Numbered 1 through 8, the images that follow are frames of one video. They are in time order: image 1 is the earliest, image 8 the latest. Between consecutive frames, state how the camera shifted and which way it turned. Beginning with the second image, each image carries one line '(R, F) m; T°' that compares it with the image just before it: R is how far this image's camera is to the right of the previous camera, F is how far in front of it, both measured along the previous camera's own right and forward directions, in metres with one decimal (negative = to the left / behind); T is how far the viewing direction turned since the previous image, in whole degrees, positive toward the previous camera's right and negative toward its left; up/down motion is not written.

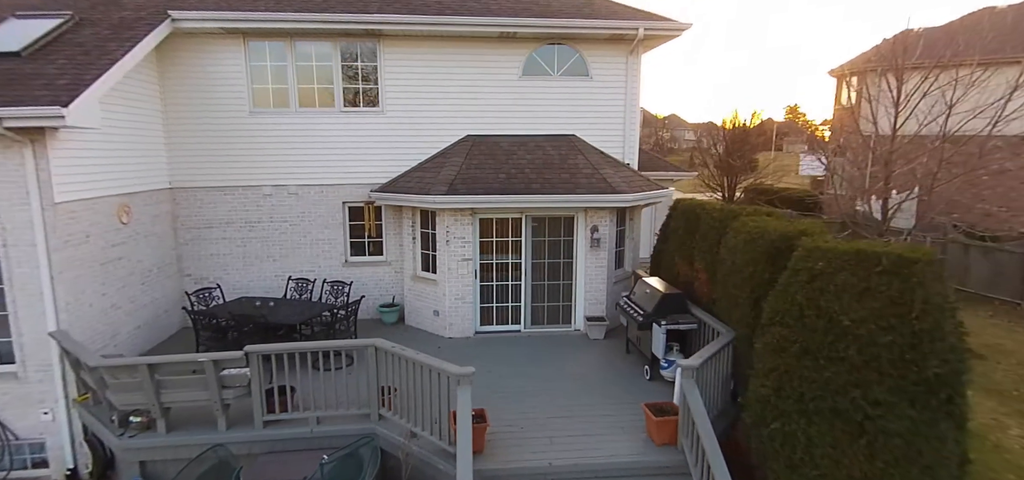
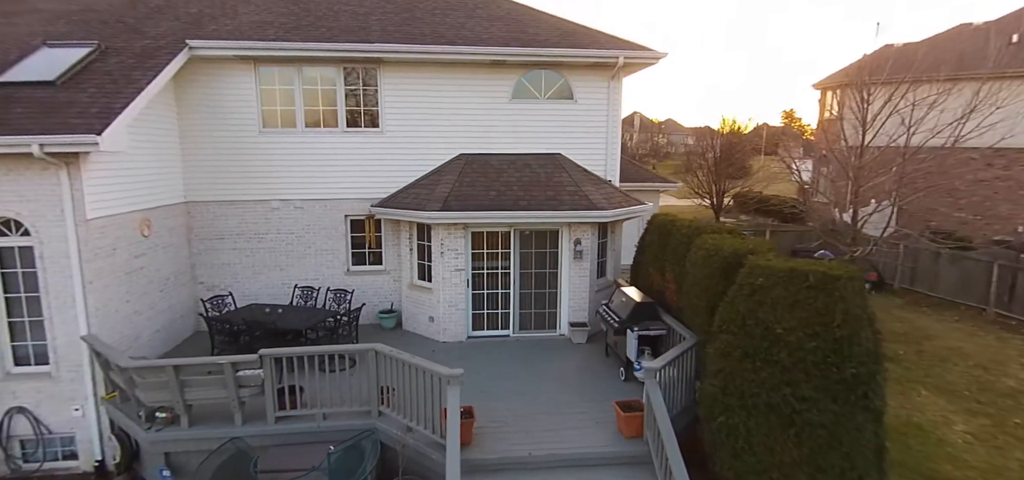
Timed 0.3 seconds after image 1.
(+0.1, -0.6) m; 0°
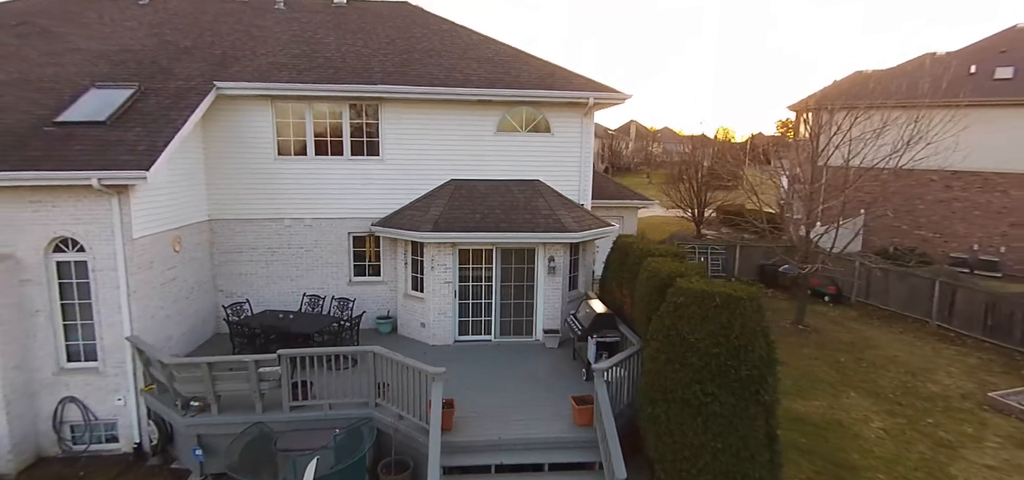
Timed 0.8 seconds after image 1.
(+0.3, -1.1) m; 0°
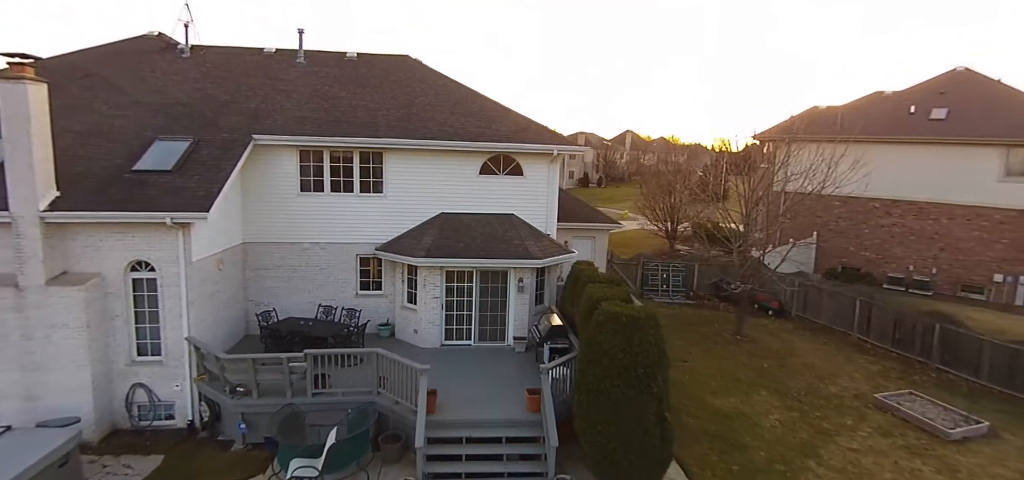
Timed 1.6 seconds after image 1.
(+0.5, -2.1) m; 0°
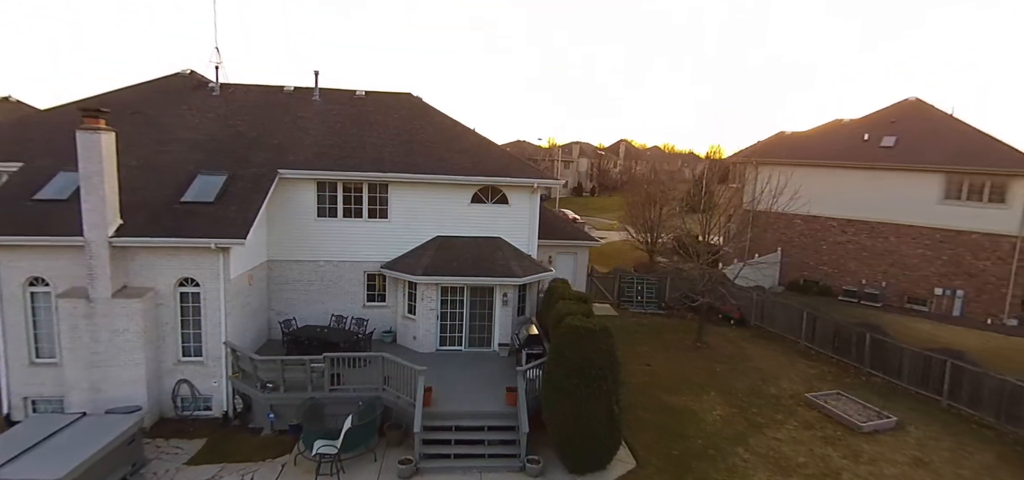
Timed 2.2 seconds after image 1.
(+0.3, -1.9) m; 0°
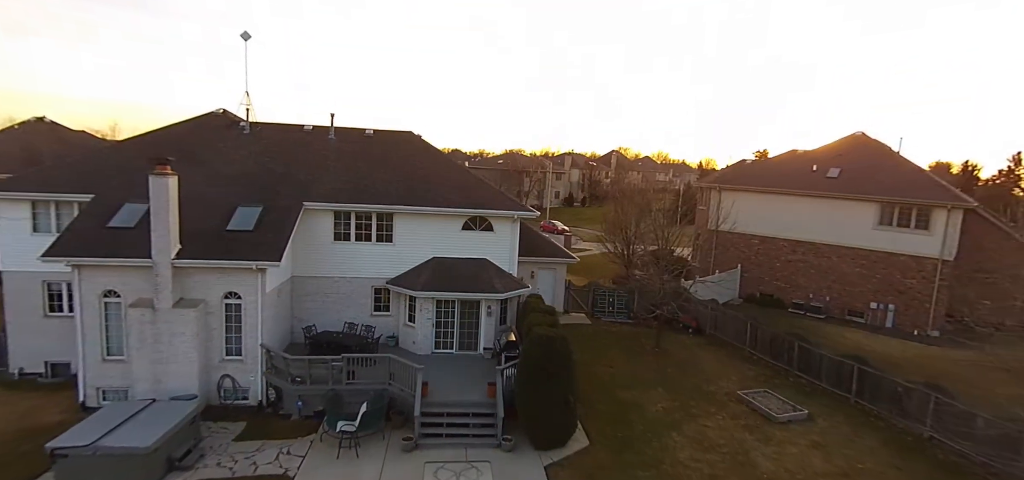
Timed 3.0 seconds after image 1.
(+0.4, -2.6) m; +1°
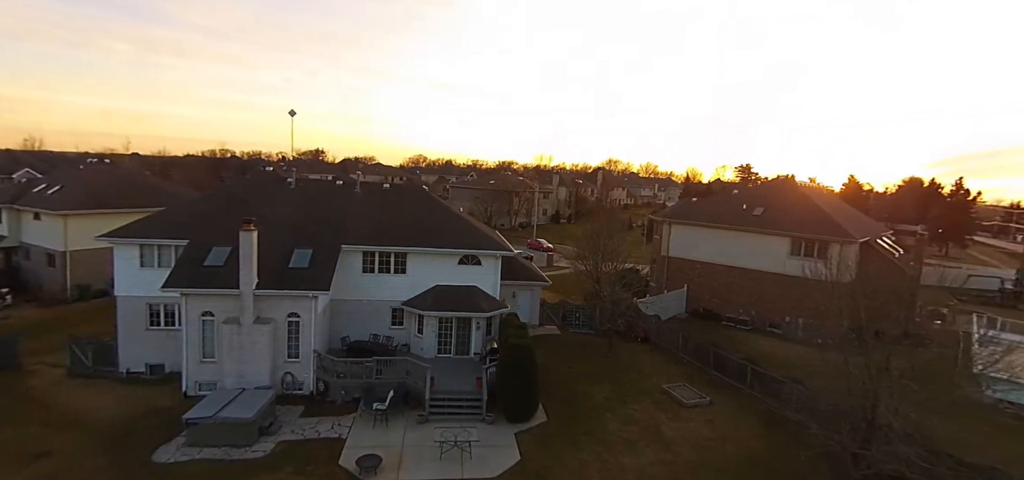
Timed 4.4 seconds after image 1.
(+0.4, -5.4) m; +1°
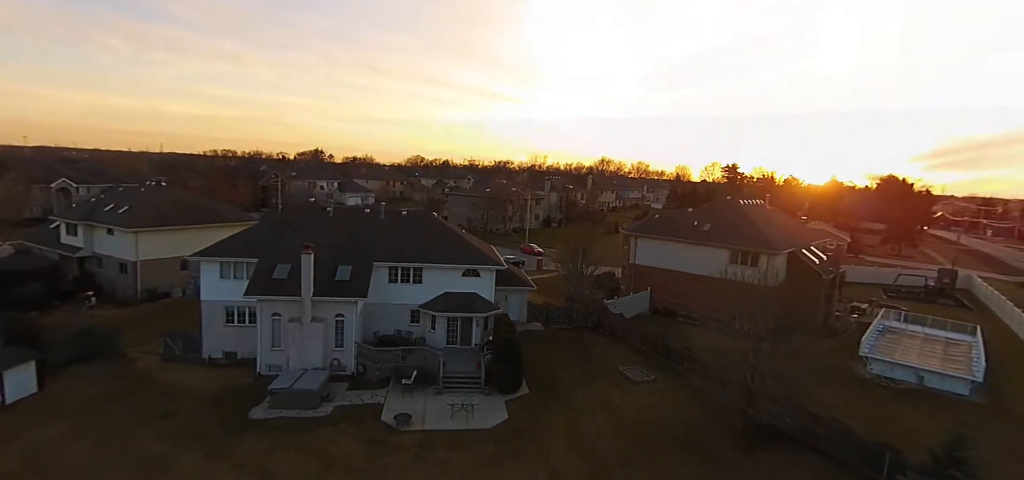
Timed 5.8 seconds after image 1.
(+0.2, -6.3) m; +1°
